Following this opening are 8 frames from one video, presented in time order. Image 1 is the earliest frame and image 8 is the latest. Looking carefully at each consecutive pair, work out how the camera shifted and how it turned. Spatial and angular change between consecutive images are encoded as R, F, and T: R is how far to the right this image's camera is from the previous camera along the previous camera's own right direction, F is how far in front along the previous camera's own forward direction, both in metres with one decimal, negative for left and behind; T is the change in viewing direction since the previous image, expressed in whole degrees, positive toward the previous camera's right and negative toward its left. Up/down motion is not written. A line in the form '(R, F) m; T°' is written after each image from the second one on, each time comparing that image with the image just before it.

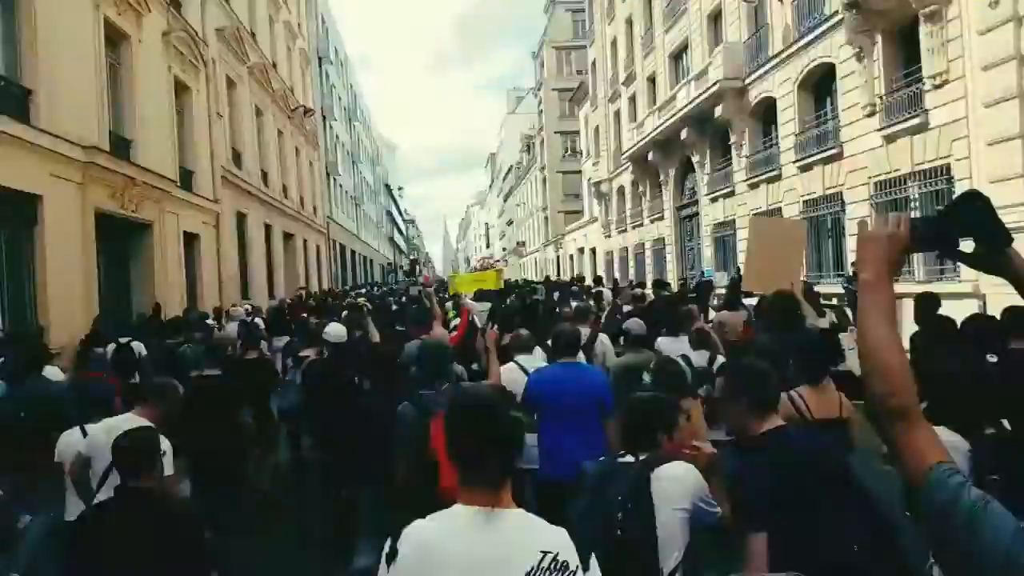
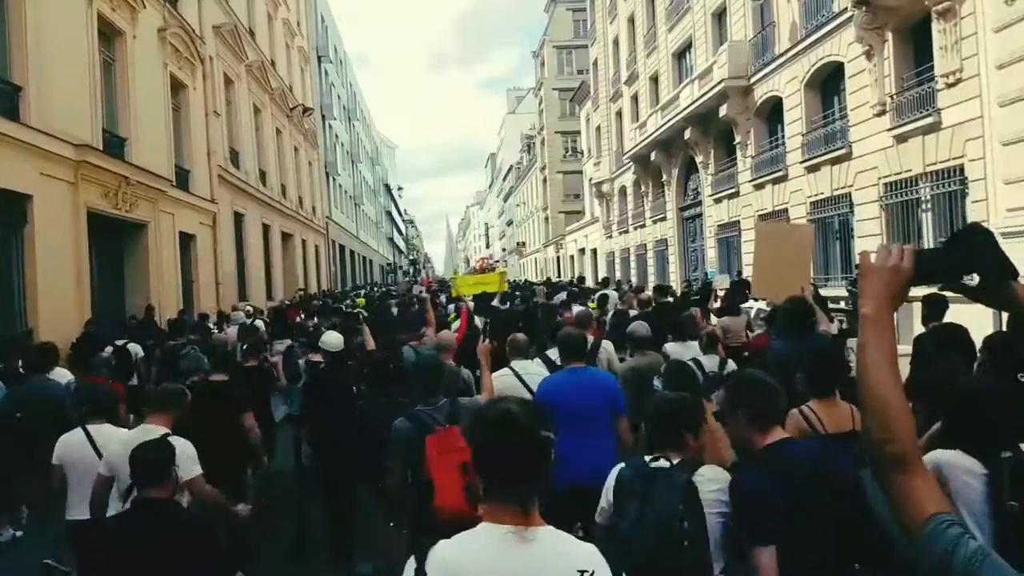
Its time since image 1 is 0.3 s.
(-0.1, +0.3) m; 0°
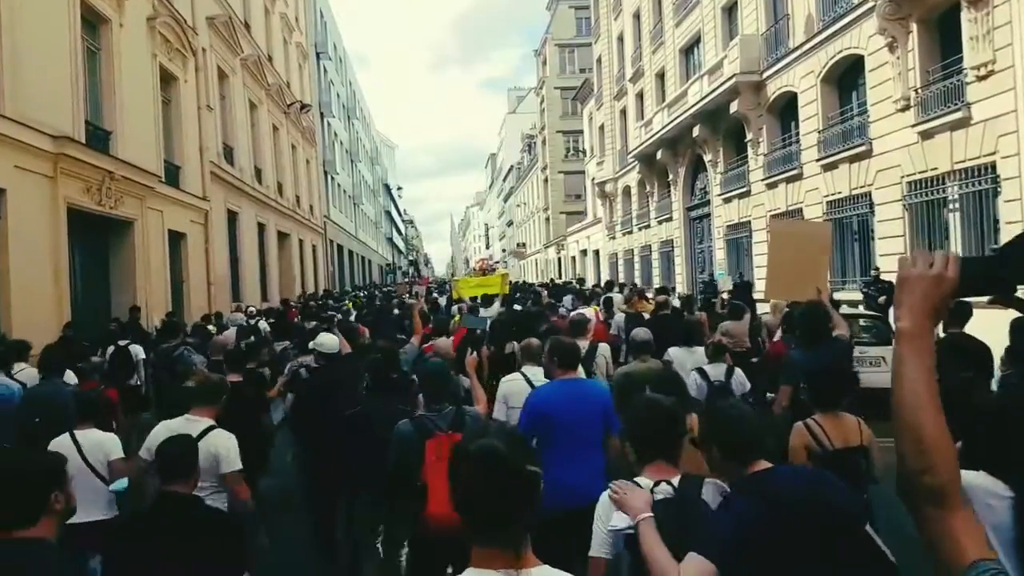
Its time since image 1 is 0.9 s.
(-0.1, +0.7) m; 0°
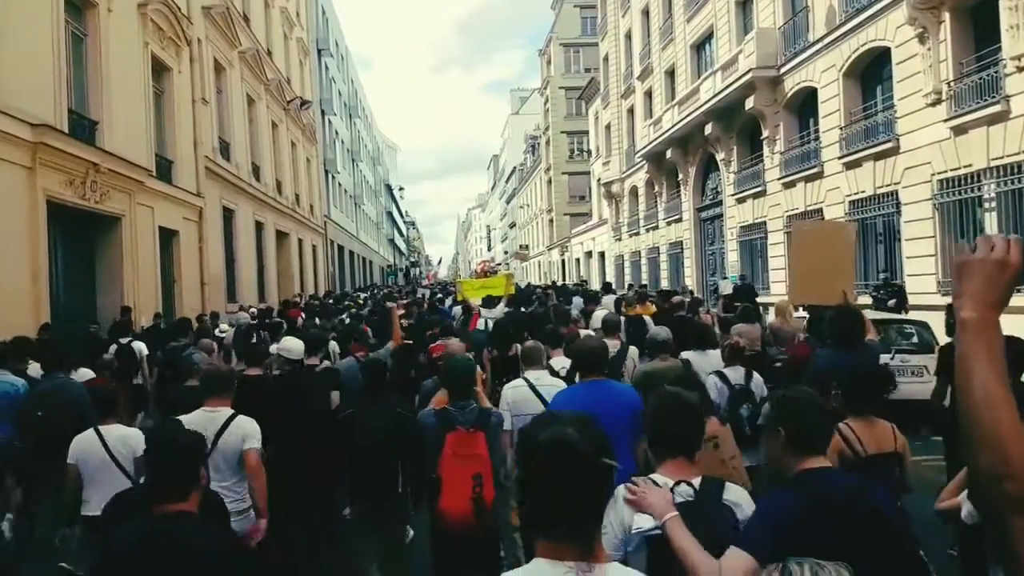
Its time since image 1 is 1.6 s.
(-0.1, +0.7) m; 0°
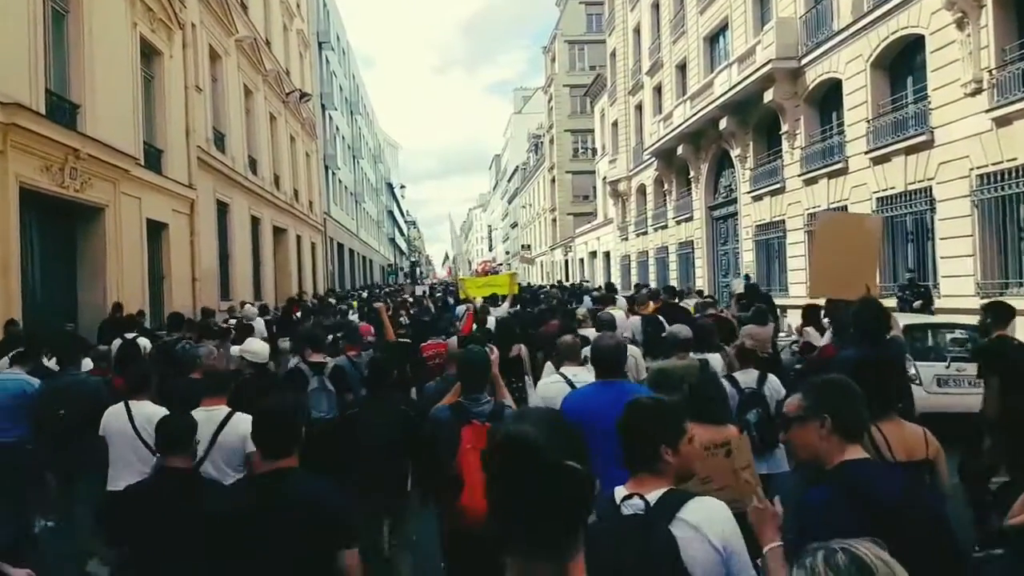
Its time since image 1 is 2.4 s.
(-0.2, +0.8) m; 0°
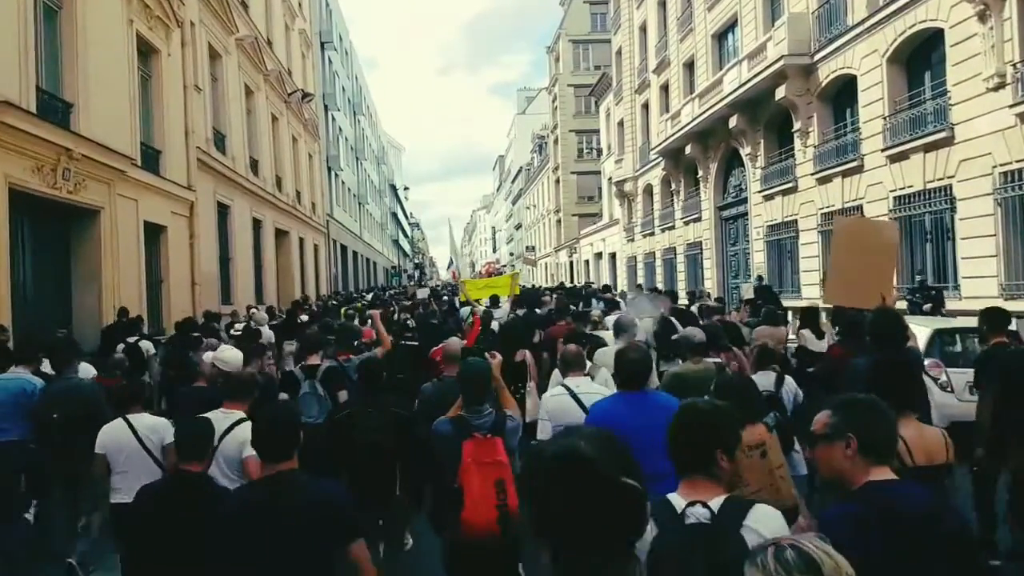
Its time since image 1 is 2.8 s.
(-0.1, +0.4) m; 0°
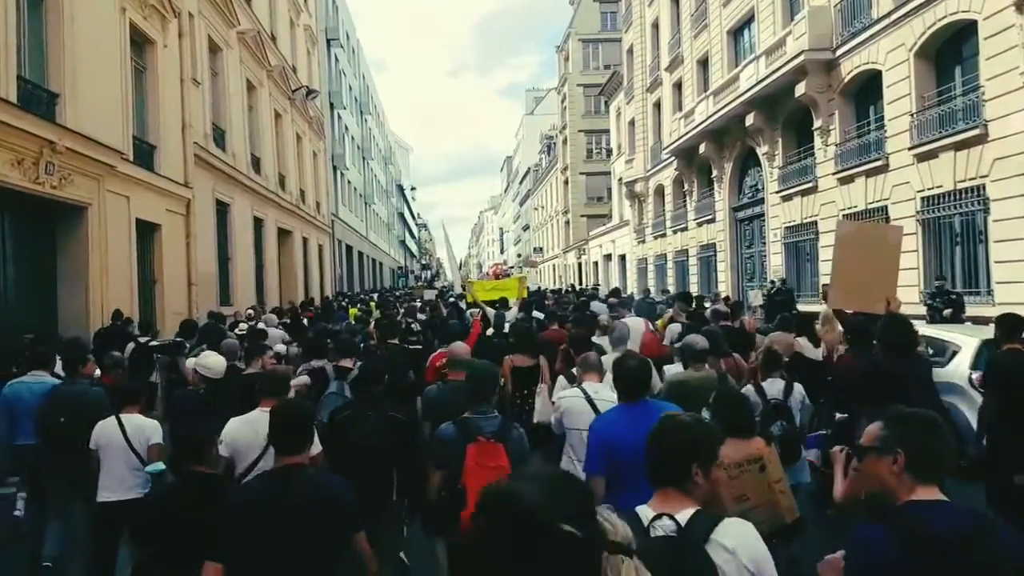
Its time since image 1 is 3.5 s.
(0.0, +0.6) m; 0°
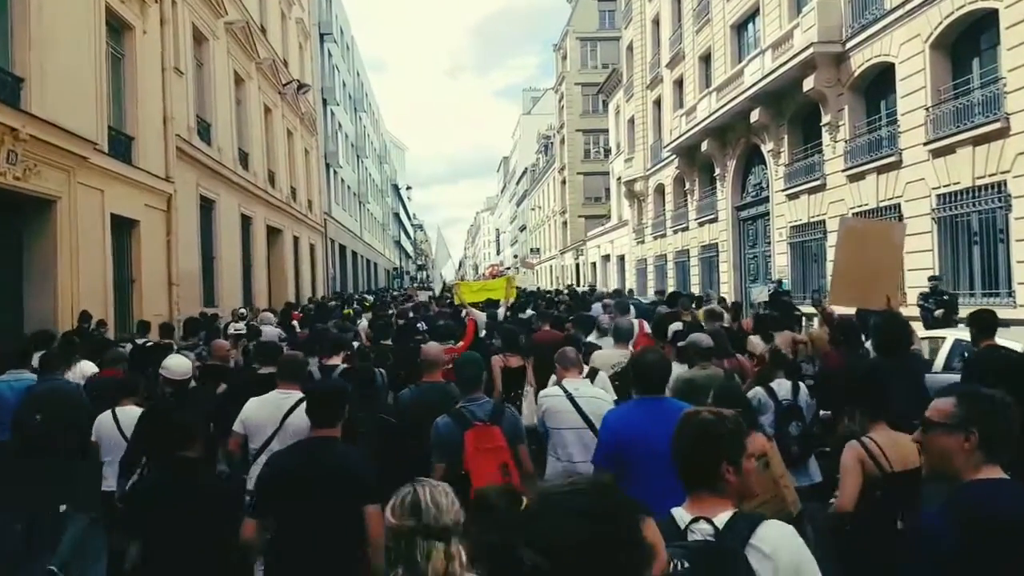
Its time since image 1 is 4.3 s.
(0.0, +0.7) m; 0°
